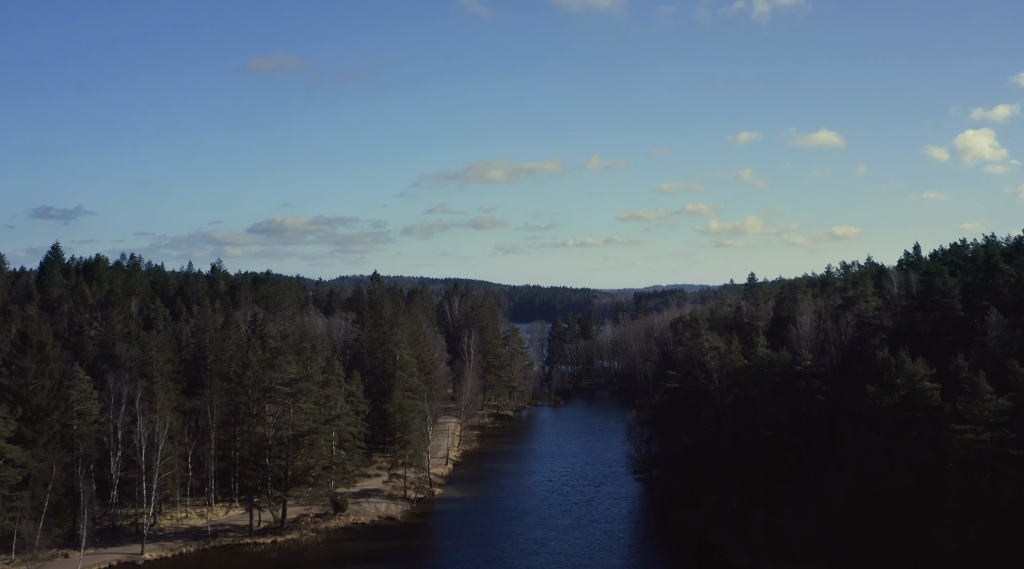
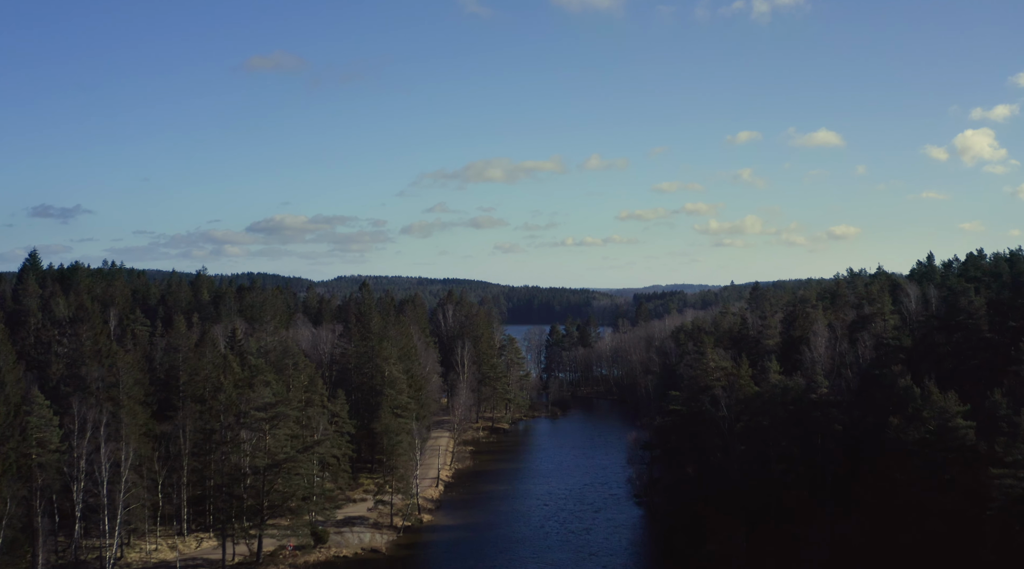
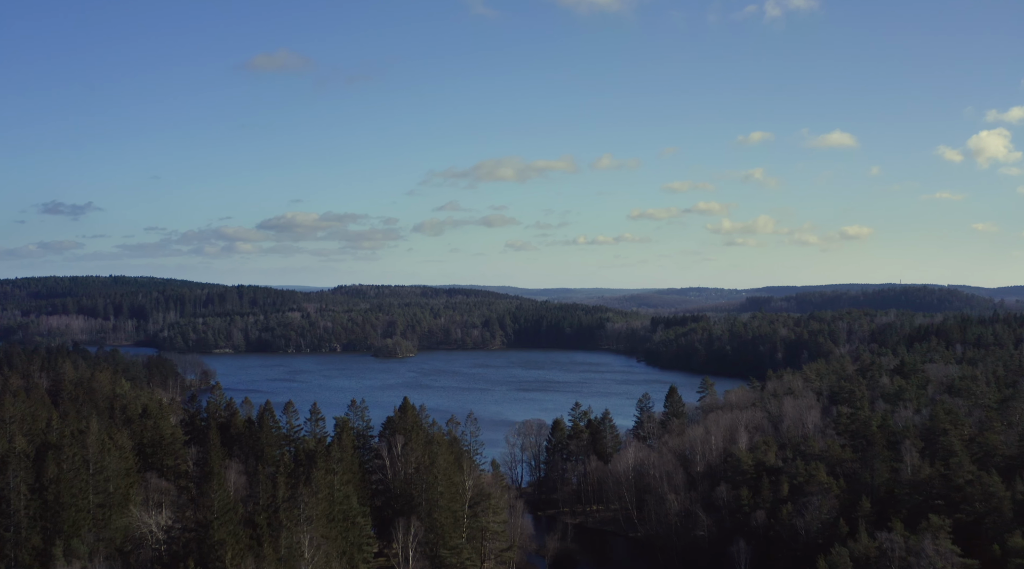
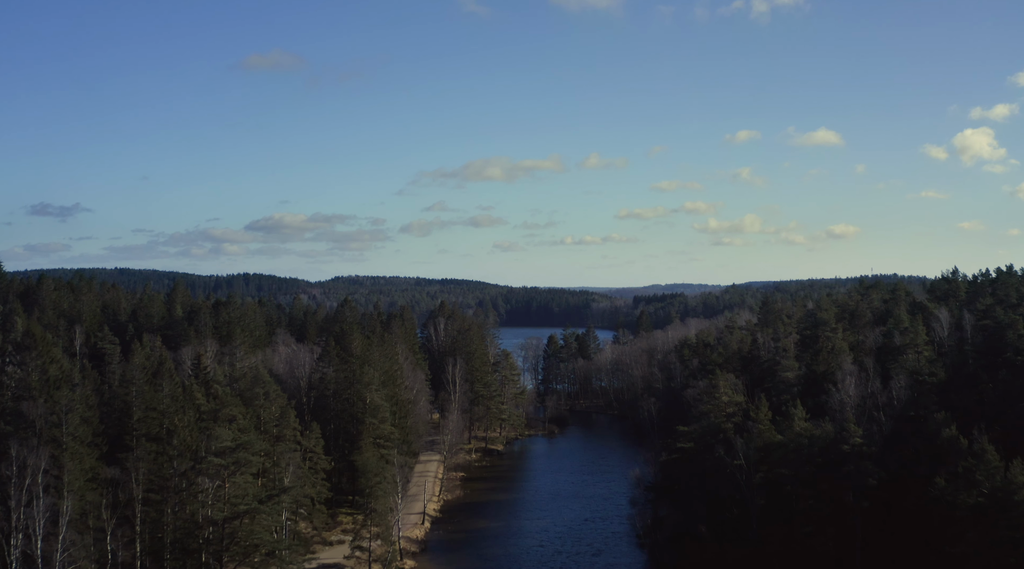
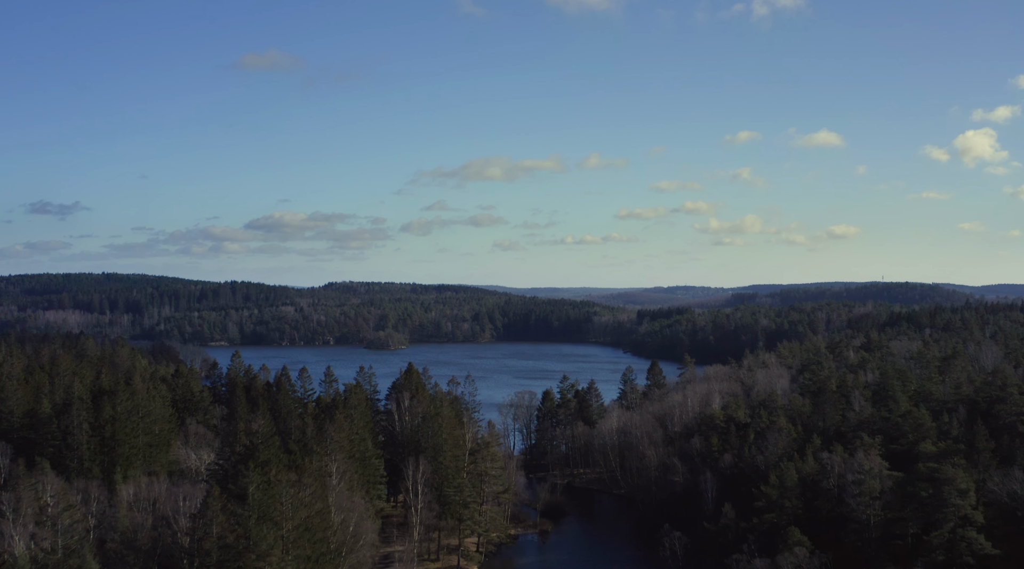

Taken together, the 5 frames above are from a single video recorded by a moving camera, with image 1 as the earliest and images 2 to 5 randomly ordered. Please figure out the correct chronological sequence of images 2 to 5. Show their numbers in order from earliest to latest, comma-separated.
2, 4, 5, 3
